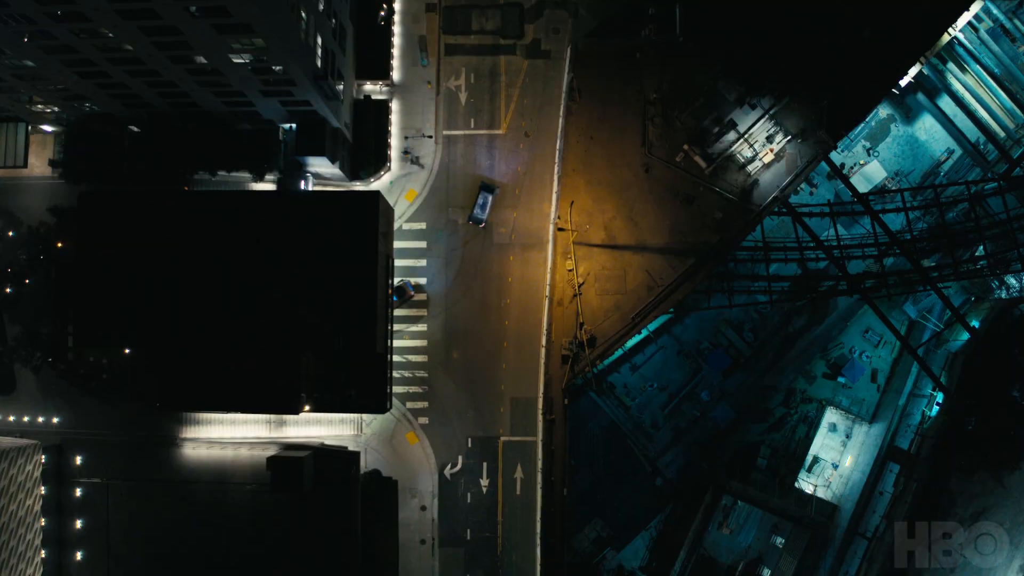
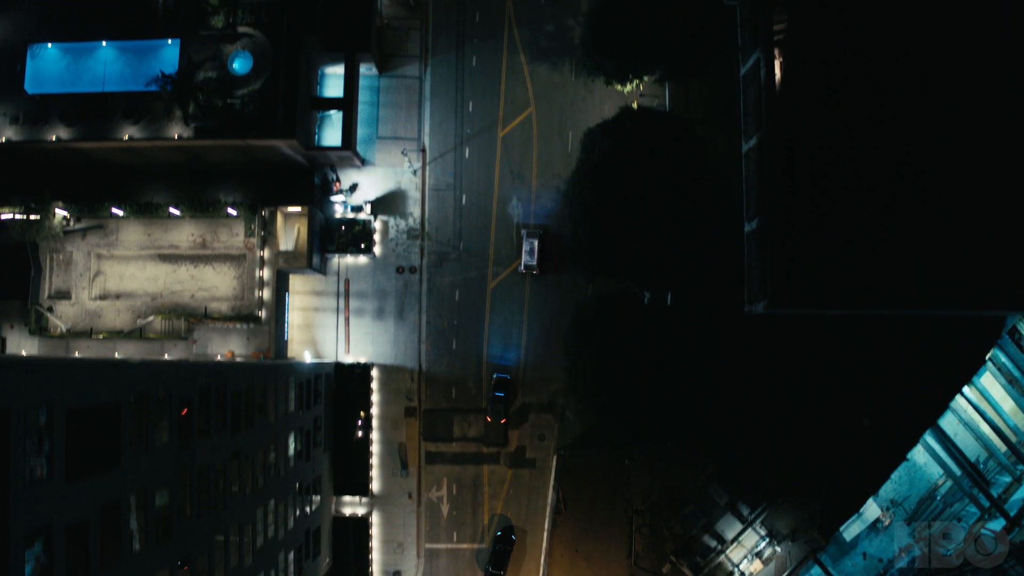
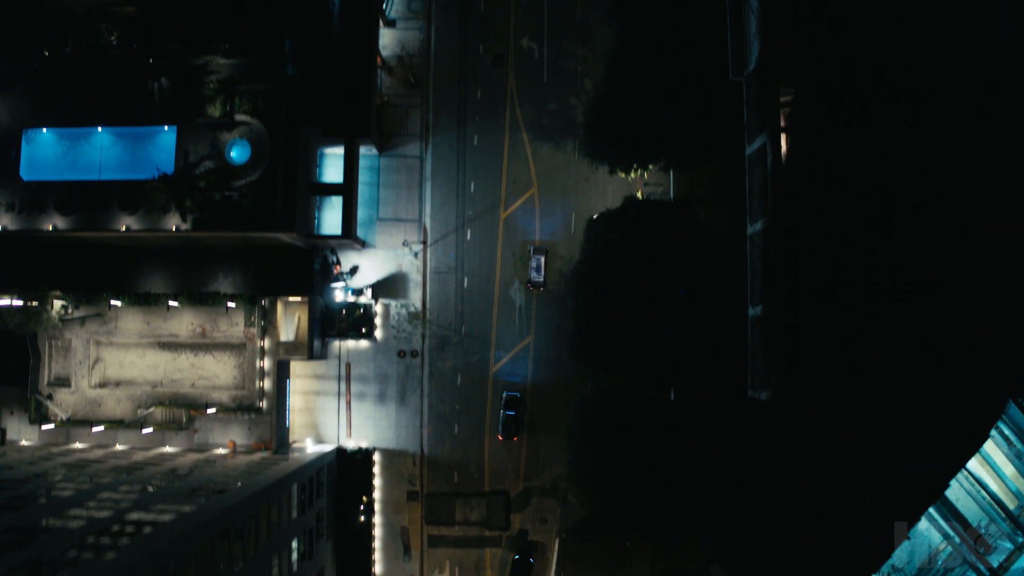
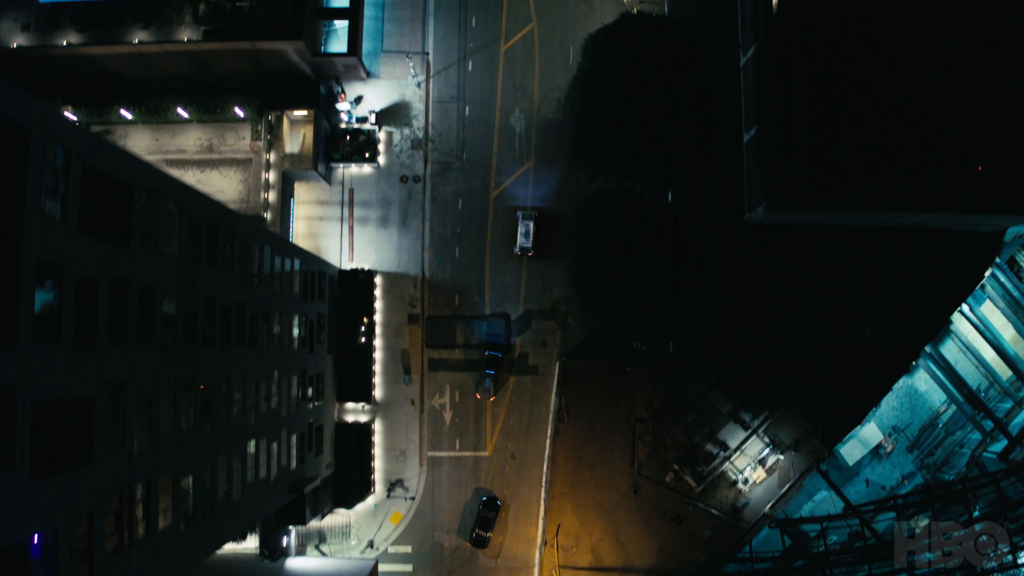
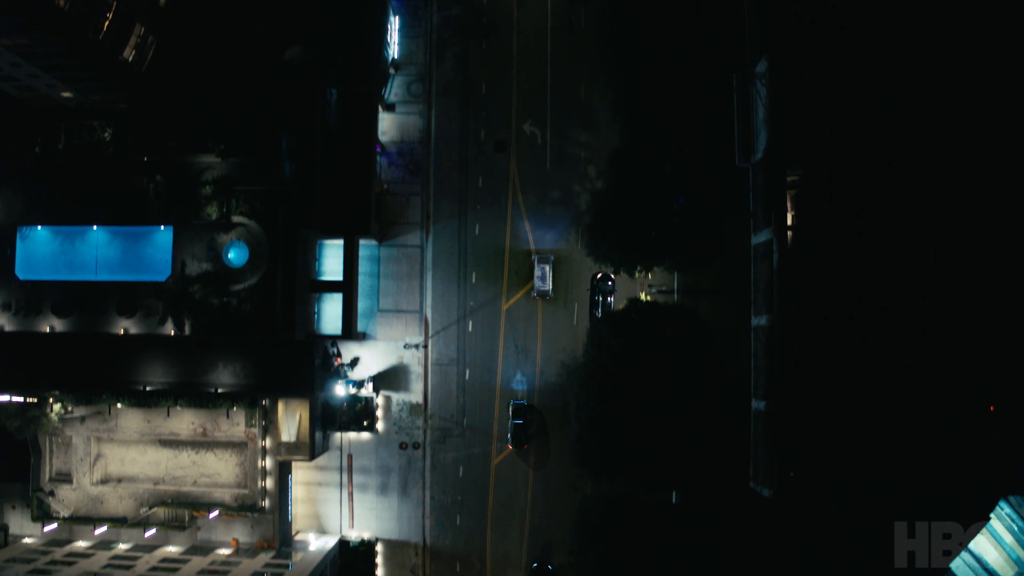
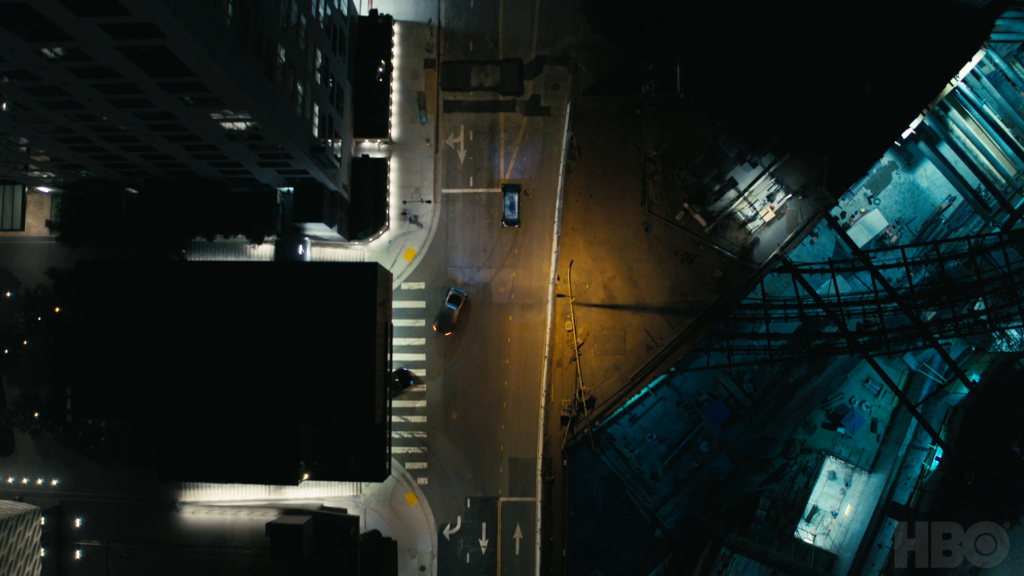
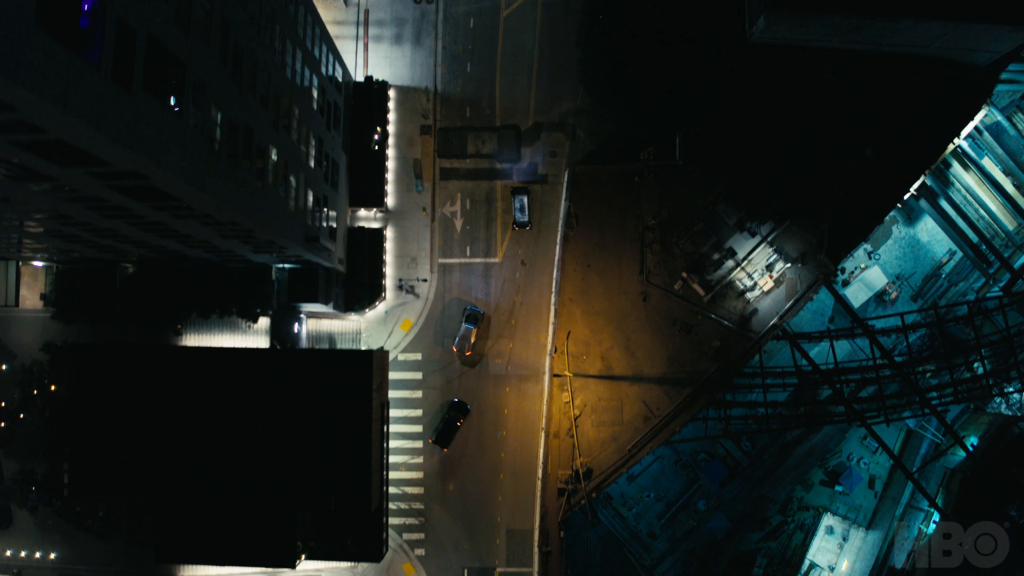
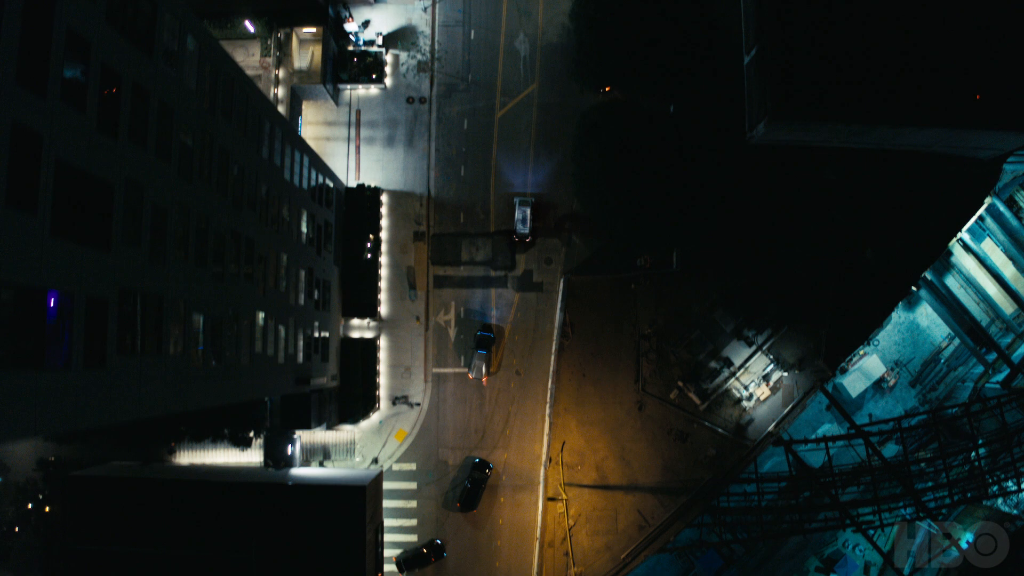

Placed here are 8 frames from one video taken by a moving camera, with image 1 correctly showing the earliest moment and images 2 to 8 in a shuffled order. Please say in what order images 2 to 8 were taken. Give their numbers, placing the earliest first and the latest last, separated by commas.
6, 7, 8, 4, 2, 3, 5
